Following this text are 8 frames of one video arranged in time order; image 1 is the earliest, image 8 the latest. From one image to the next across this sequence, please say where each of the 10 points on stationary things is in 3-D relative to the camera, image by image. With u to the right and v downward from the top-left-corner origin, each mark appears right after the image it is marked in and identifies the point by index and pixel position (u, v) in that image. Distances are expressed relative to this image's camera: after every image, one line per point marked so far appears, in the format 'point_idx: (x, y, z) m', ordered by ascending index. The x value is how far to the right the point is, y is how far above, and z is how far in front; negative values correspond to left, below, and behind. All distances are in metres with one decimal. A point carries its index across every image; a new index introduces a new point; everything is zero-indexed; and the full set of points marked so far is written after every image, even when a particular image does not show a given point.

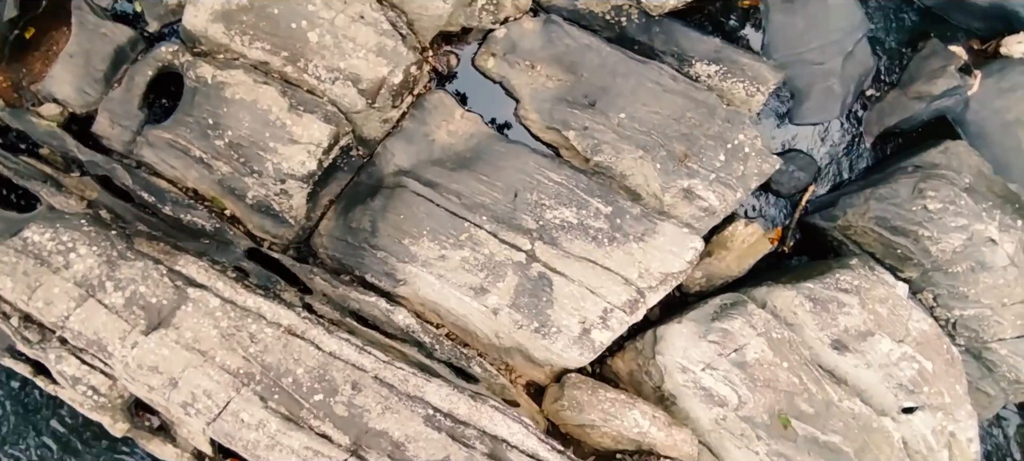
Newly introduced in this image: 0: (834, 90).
0: (+4.1, +1.8, +7.0) m
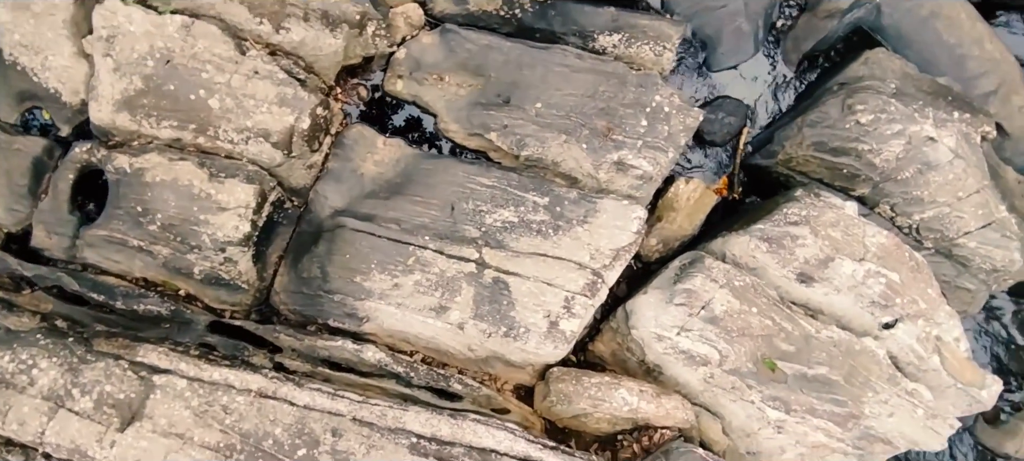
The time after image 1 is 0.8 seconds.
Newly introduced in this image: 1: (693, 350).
0: (+3.0, +2.6, +6.9) m
1: (+2.2, -1.4, +6.5) m
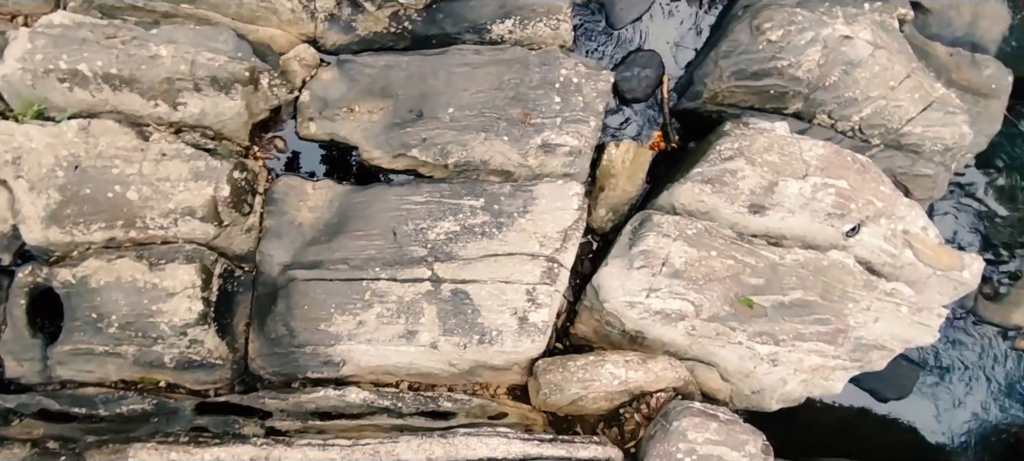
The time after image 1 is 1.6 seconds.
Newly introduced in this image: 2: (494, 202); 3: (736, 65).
0: (+1.5, +3.2, +6.8) m
1: (+1.8, -0.9, +6.4) m
2: (-0.2, +0.3, +6.4) m
3: (+2.8, +2.0, +6.7) m
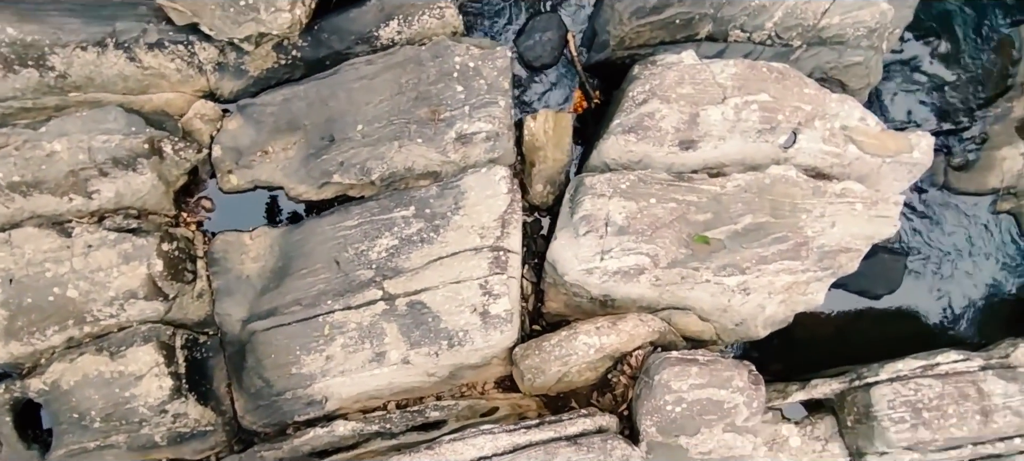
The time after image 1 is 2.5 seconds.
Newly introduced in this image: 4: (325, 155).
0: (0.0, +3.5, +6.6) m
1: (+1.3, -0.4, +6.3) m
2: (-1.0, +0.3, +6.3) m
3: (+1.4, +2.7, +6.5) m
4: (-2.2, +0.9, +6.4) m
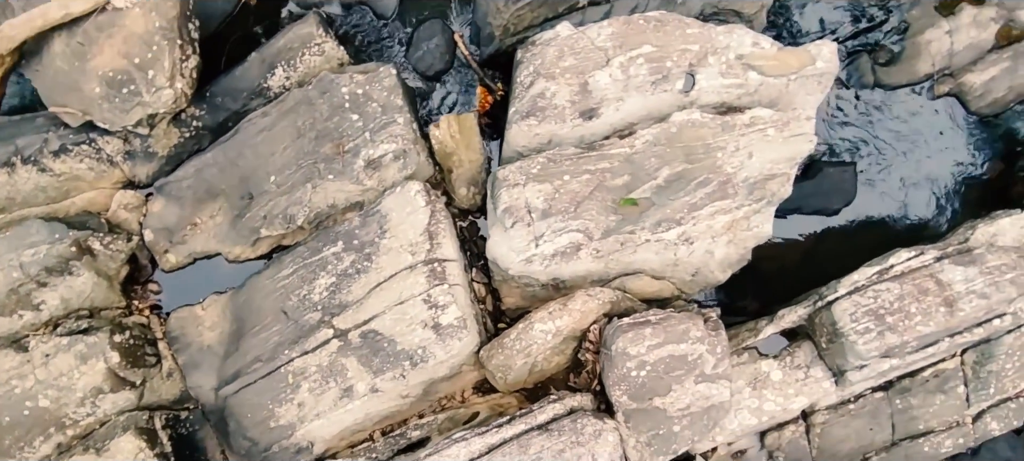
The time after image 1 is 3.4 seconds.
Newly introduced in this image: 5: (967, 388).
0: (-1.7, +3.2, +6.6) m
1: (+0.5, -0.2, +6.3) m
2: (-1.9, -0.1, +6.4) m
3: (-0.1, +2.9, +6.5) m
4: (-3.2, +0.2, +6.5) m
5: (+6.0, -2.1, +7.2) m
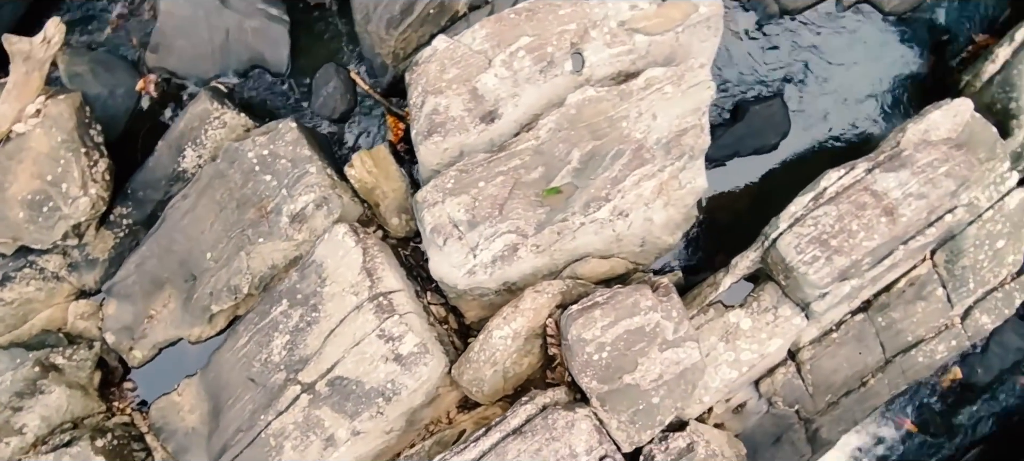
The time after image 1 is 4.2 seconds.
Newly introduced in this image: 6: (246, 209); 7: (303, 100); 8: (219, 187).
0: (-3.2, +2.5, +6.8) m
1: (-0.2, -0.3, +6.3) m
2: (-2.6, -0.7, +6.5) m
3: (-1.5, +2.5, +6.6) m
4: (-3.9, -0.8, +6.7) m
5: (+5.6, -0.8, +7.0) m
6: (-3.2, +0.3, +6.4) m
7: (-2.7, +1.7, +7.0) m
8: (-3.5, +0.5, +6.4) m
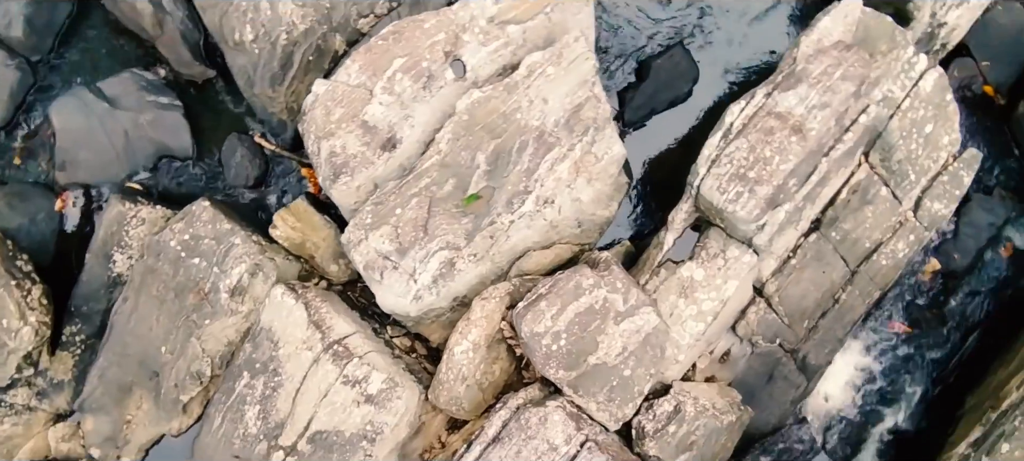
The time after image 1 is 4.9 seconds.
0: (-4.5, +1.4, +6.9) m
1: (-1.0, -0.5, +6.3) m
2: (-3.1, -1.6, +6.5) m
3: (-3.0, +1.9, +6.6) m
4: (-4.4, -2.0, +6.8) m
5: (+4.8, +0.6, +6.9) m
6: (-3.9, -0.8, +6.5) m
7: (-3.8, +0.7, +7.1) m
8: (-4.3, -0.6, +6.5) m
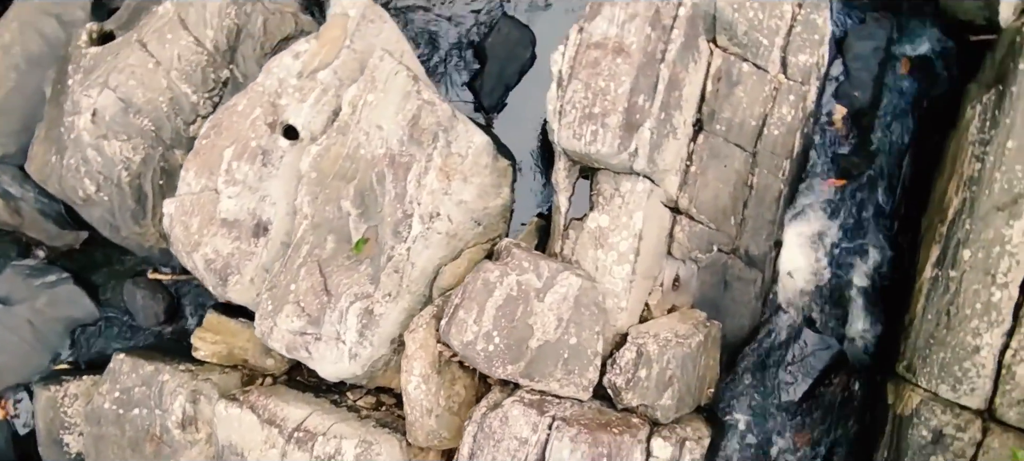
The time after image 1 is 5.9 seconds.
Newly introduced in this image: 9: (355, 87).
0: (-5.9, -0.9, +7.0) m
1: (-1.9, -1.2, +6.4) m
2: (-3.4, -3.0, +6.5) m
3: (-4.7, +0.2, +6.7) m
4: (-4.4, -3.9, +6.8) m
5: (+3.0, +2.2, +6.9) m
6: (-4.5, -2.6, +6.6) m
7: (-5.0, -1.2, +7.2) m
8: (-4.9, -2.6, +6.6) m
9: (-1.7, +1.7, +6.1) m
